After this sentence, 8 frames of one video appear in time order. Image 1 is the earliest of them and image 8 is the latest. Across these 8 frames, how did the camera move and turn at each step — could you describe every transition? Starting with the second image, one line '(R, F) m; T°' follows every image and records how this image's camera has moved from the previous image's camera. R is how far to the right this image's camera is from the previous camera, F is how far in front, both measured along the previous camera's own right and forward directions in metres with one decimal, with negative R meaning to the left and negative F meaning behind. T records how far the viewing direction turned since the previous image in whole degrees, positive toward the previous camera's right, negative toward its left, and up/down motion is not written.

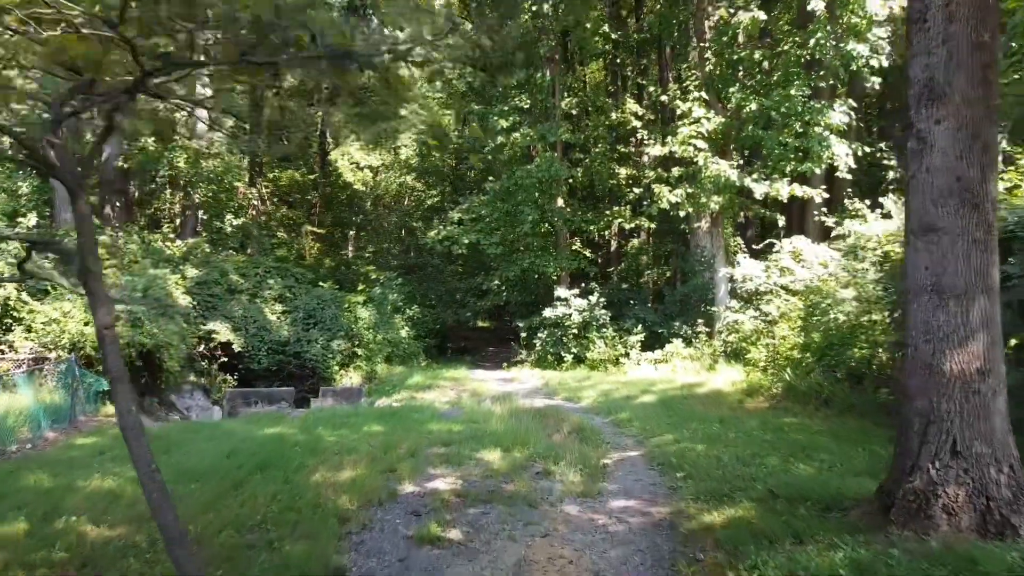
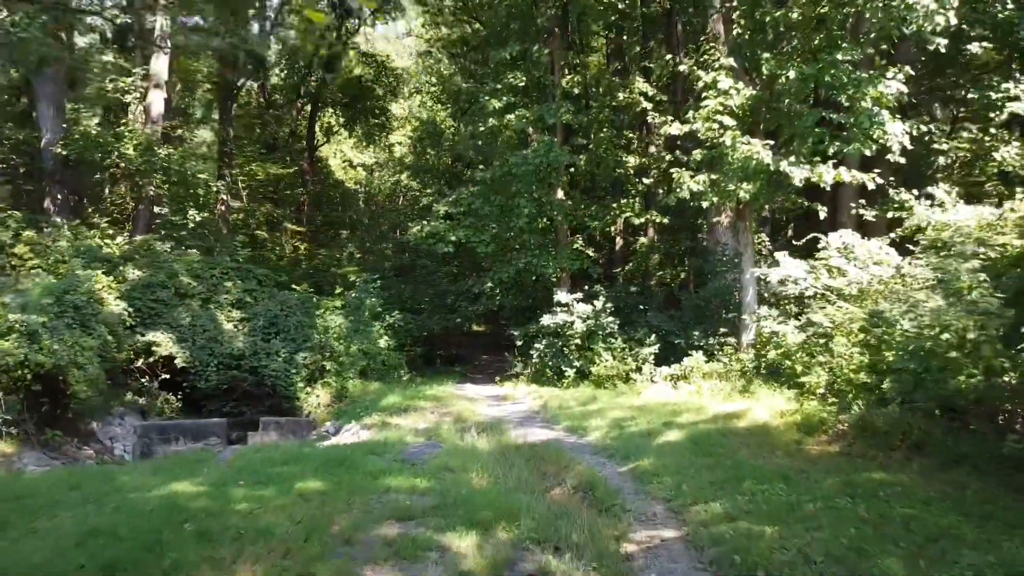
(+0.1, +2.2) m; 0°
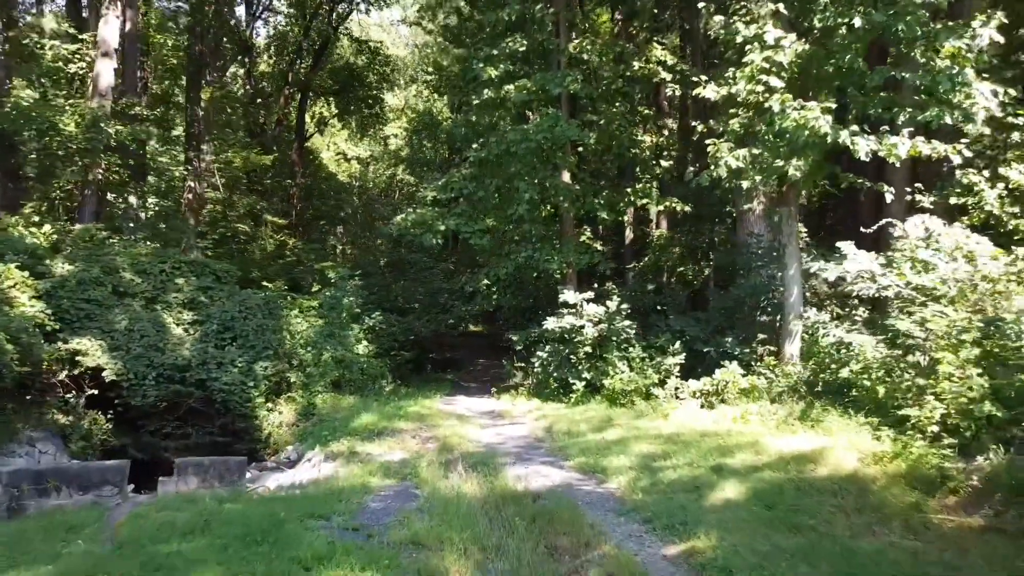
(0.0, +2.2) m; 0°
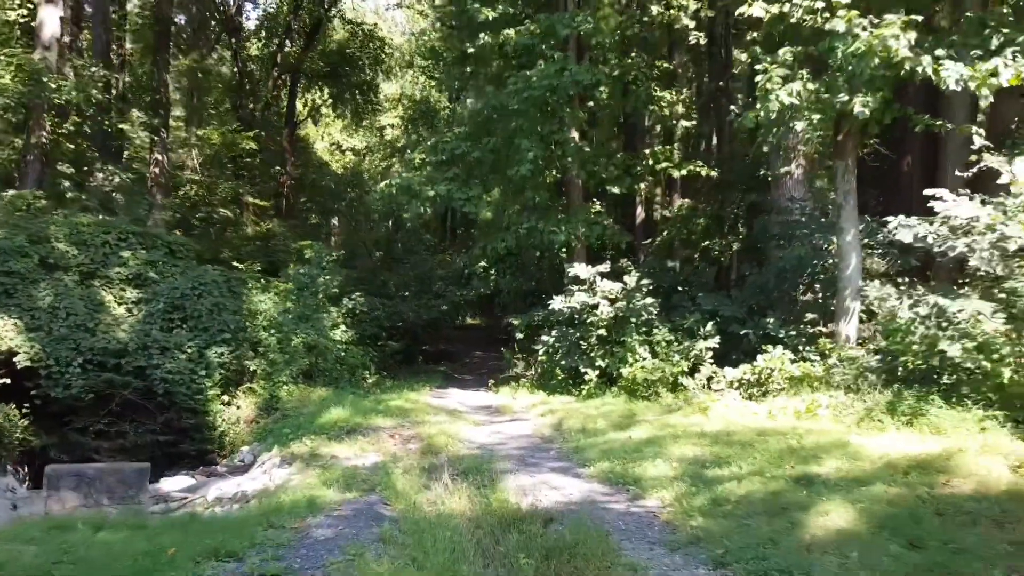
(0.0, +1.9) m; 0°
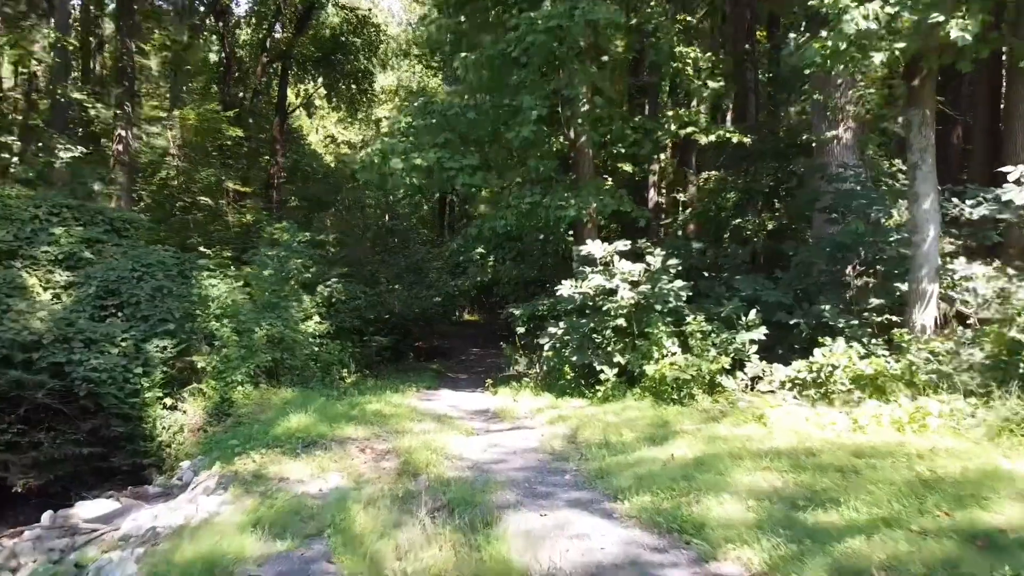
(0.0, +1.7) m; 0°
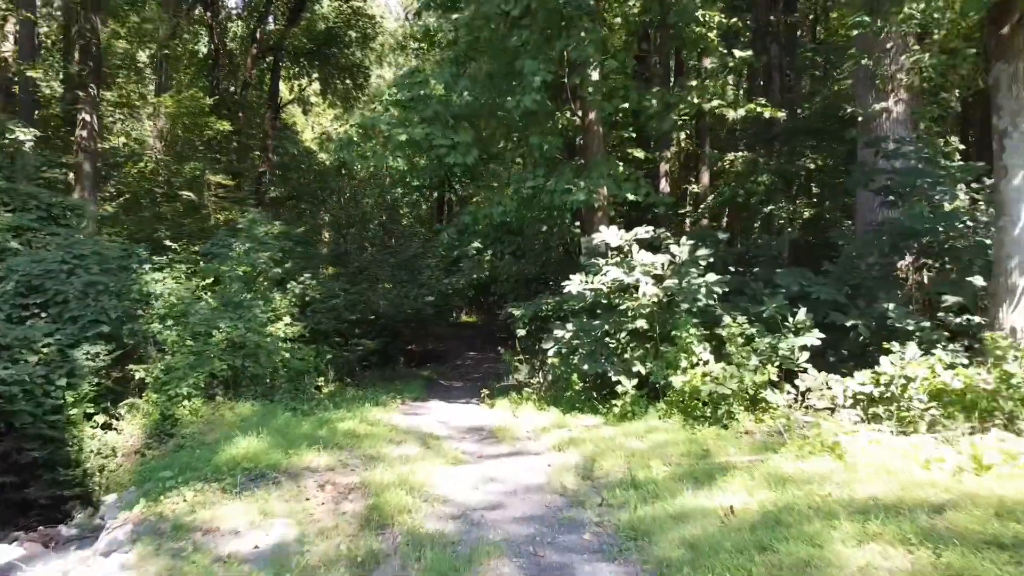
(0.0, +1.4) m; 0°
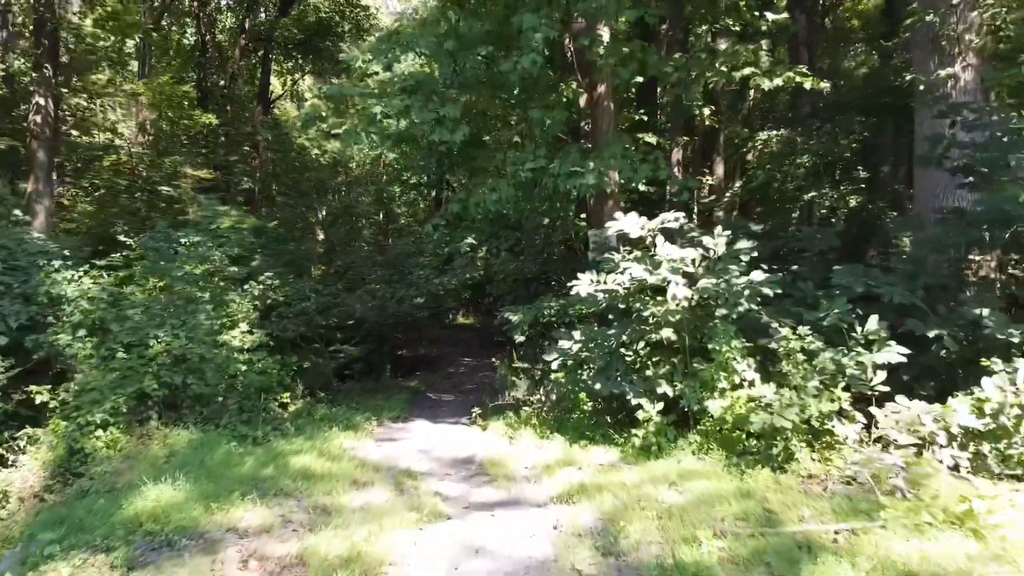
(0.0, +1.4) m; 0°
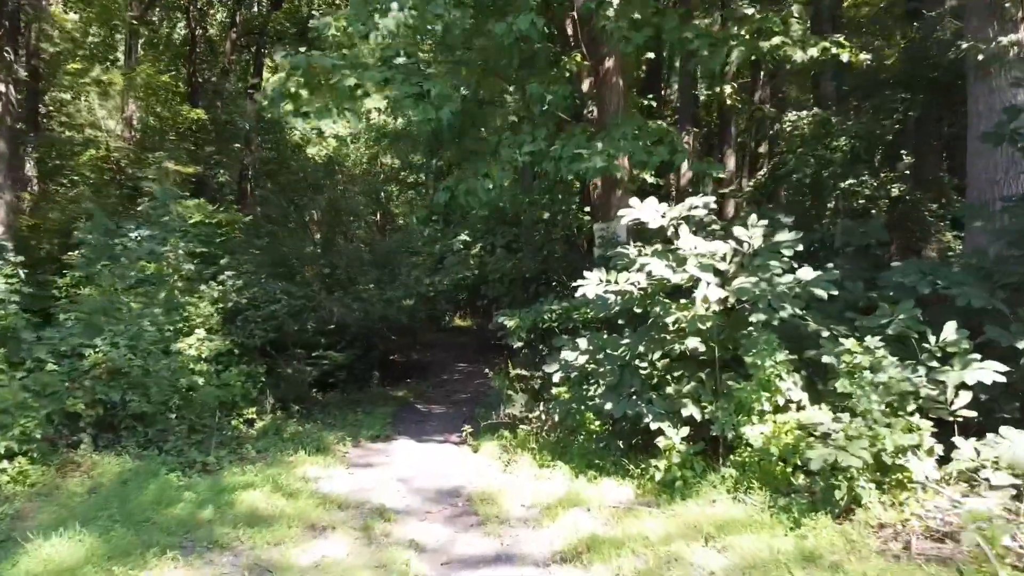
(0.0, +1.0) m; 0°
